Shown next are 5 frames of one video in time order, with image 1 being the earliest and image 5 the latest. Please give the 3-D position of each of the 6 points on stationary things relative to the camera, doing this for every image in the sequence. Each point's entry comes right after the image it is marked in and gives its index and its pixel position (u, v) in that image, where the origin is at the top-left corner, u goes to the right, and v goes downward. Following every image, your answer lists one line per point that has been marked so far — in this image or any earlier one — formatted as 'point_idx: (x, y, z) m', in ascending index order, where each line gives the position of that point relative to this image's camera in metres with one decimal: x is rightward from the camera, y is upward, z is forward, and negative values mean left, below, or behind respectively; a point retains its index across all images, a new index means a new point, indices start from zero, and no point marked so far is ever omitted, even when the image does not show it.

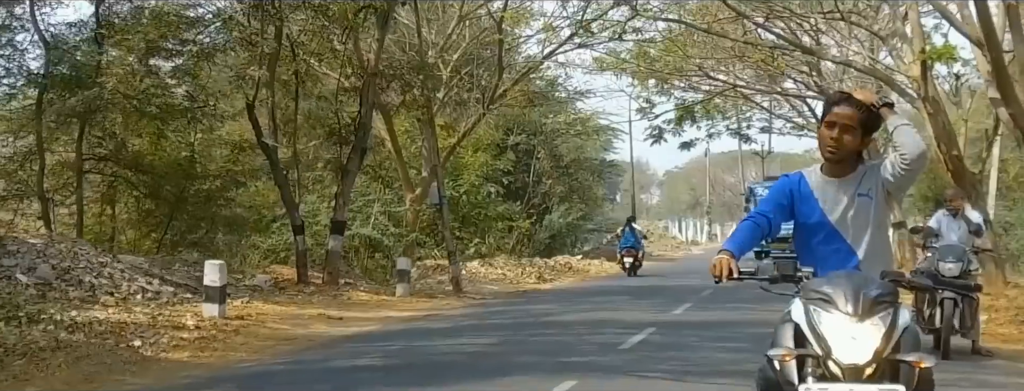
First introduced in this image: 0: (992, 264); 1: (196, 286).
0: (+12.1, -1.7, +18.7) m
1: (-6.8, -2.0, +16.3) m
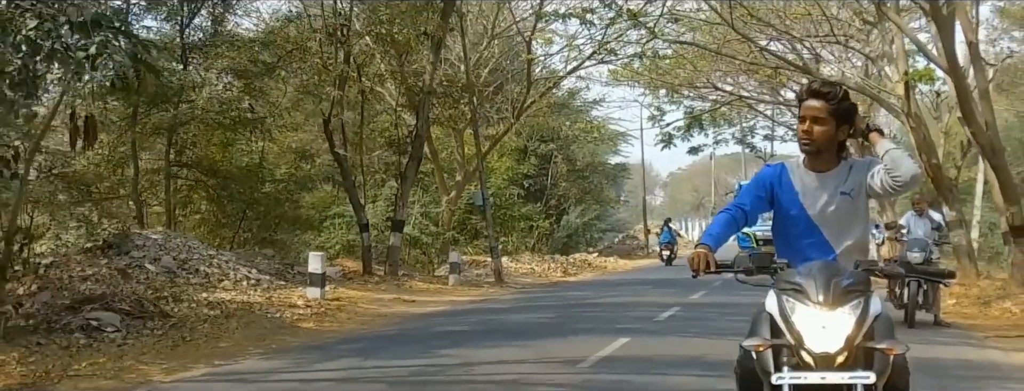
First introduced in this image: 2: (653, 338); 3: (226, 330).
0: (+13.1, -1.8, +21.3) m
1: (-5.7, -2.1, +19.0) m
2: (+1.9, -2.0, +10.3) m
3: (-4.4, -2.1, +11.2) m
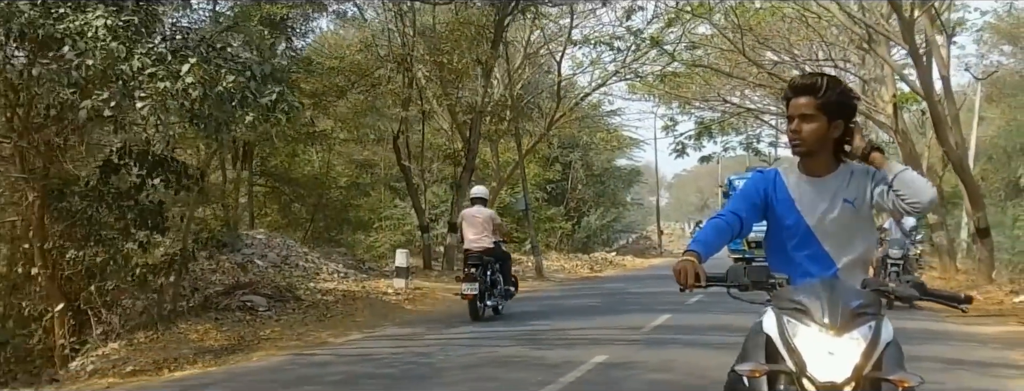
0: (+14.4, -2.0, +24.5) m
1: (-4.5, -2.3, +22.2) m
2: (+3.2, -2.2, +13.5) m
3: (-3.1, -2.3, +14.4) m
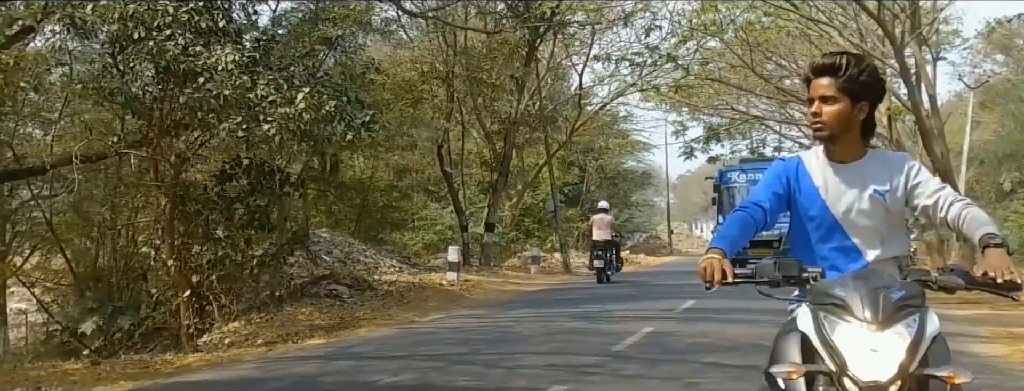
0: (+15.5, -2.1, +27.0) m
1: (-3.4, -2.4, +24.8) m
2: (+4.2, -2.3, +16.0) m
3: (-2.0, -2.4, +17.0) m
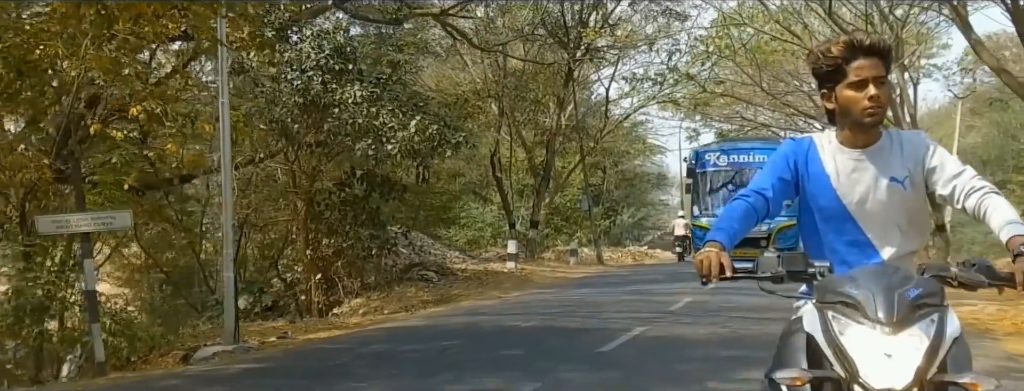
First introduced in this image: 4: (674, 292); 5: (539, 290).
0: (+17.2, -2.2, +31.0) m
1: (-1.7, -2.4, +29.0) m
2: (+5.9, -2.4, +20.2) m
3: (-0.4, -2.5, +21.2) m
4: (+4.1, -2.3, +18.4) m
5: (+0.8, -2.5, +19.6) m
